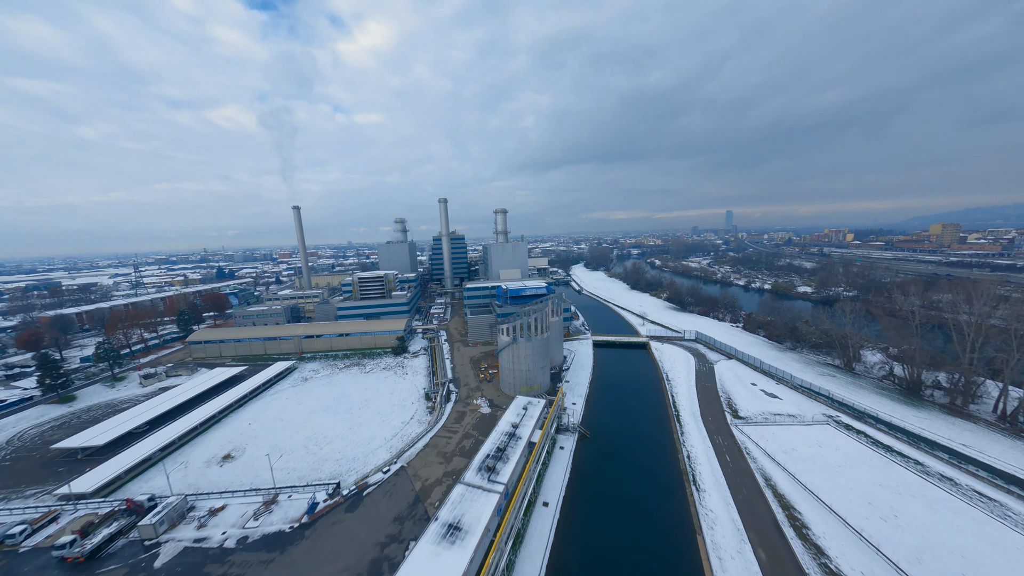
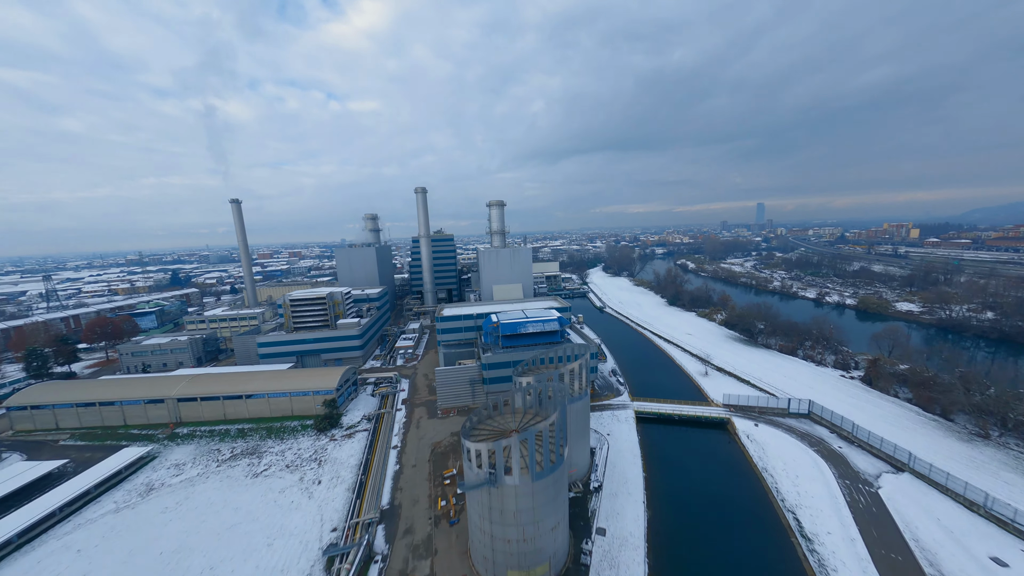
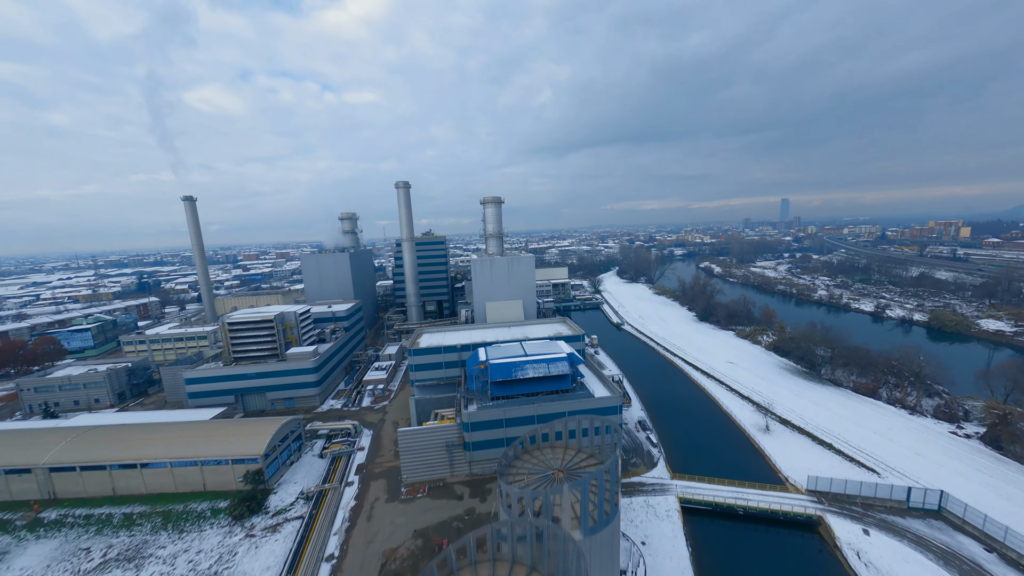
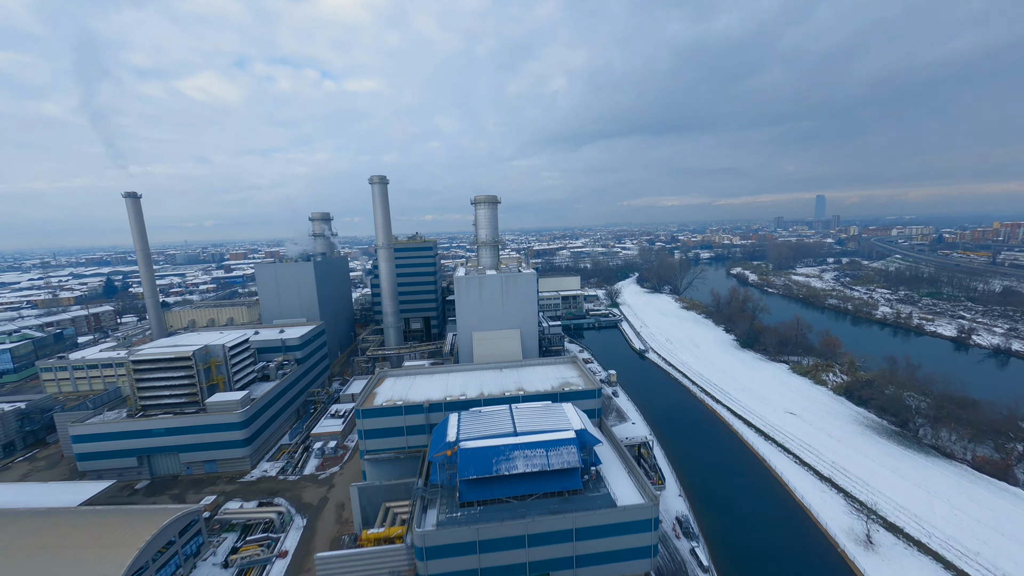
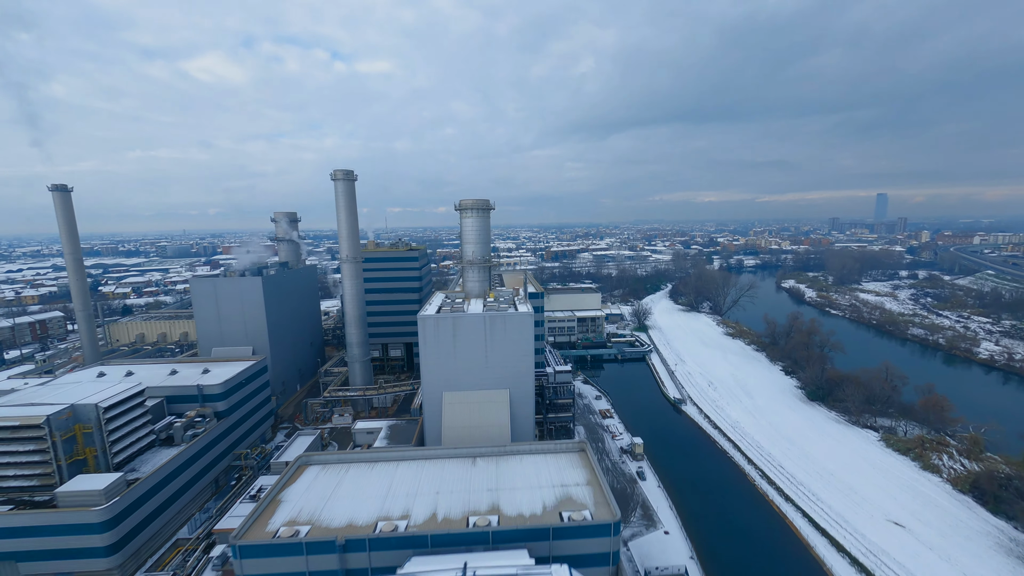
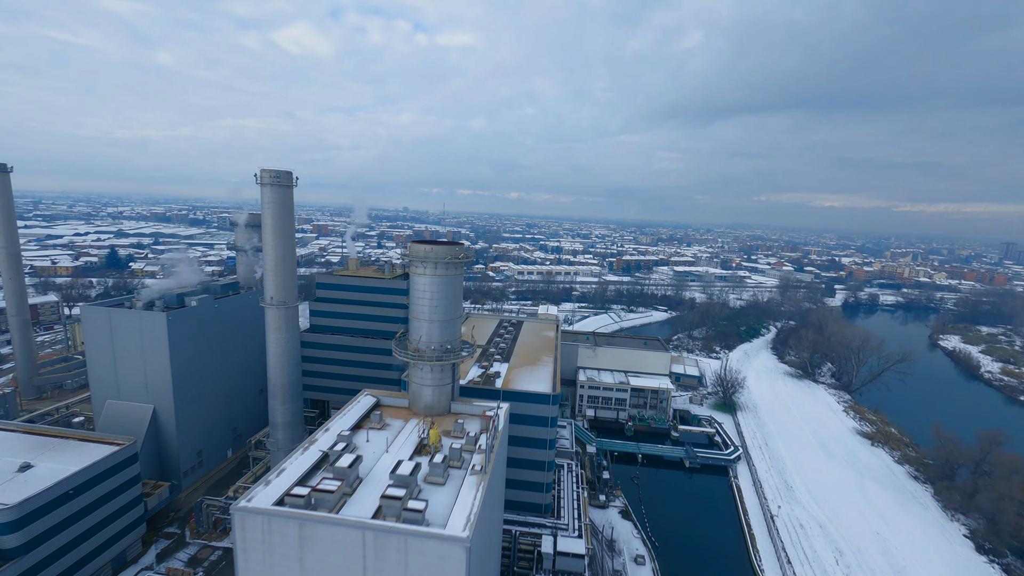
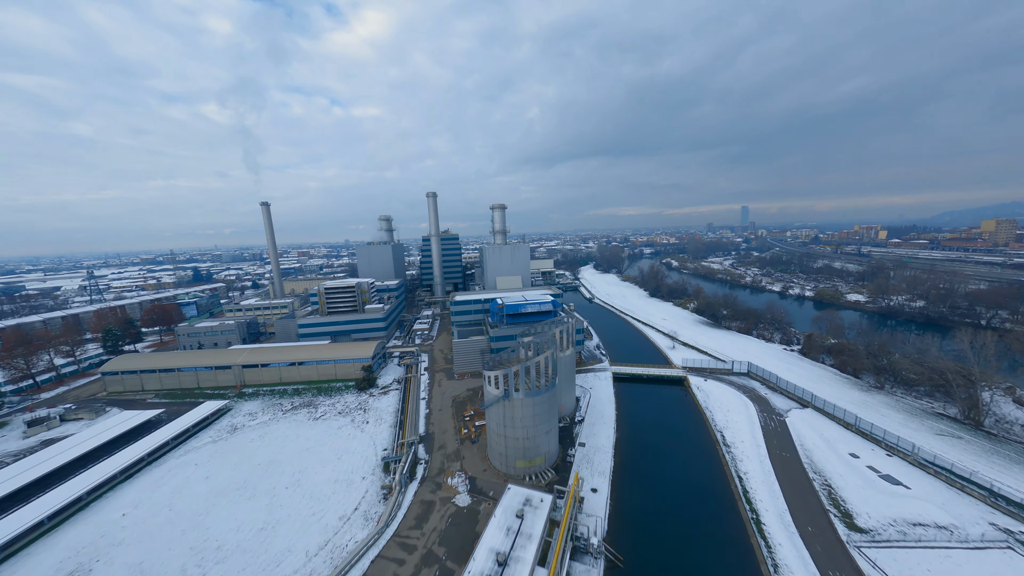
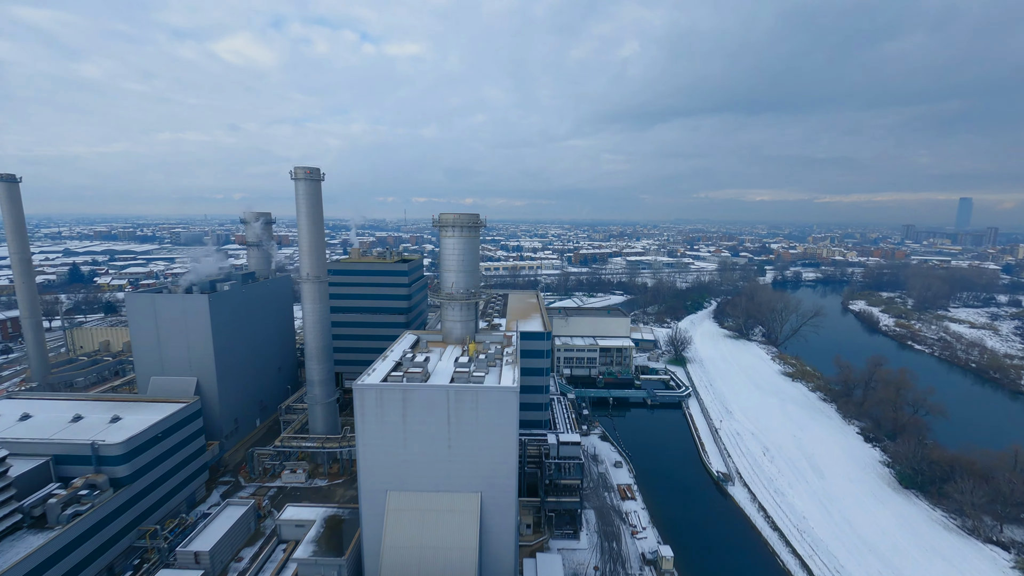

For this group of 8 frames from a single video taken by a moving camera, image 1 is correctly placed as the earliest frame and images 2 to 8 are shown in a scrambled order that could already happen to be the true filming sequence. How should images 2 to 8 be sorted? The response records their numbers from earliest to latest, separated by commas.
7, 2, 3, 4, 5, 8, 6
